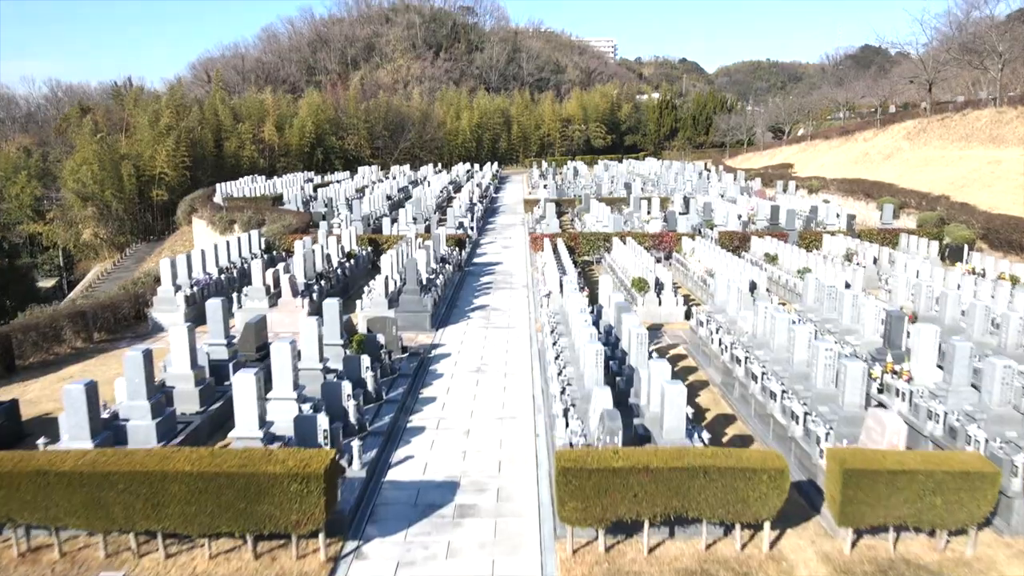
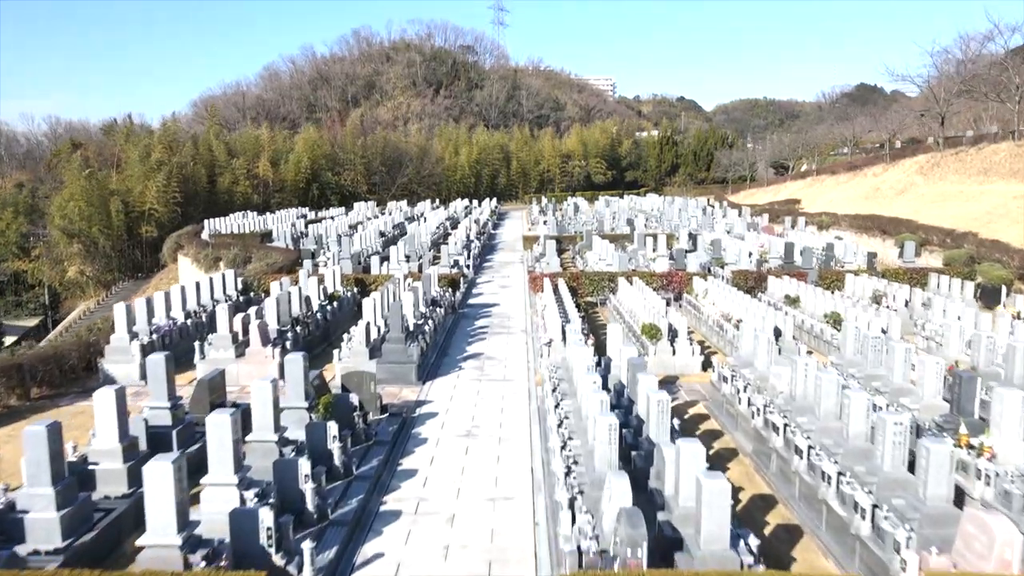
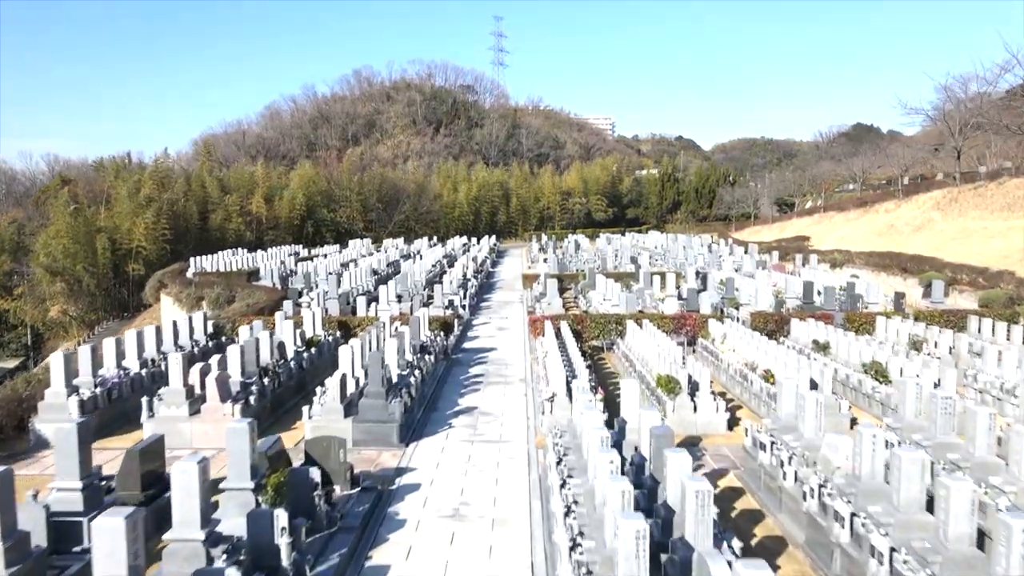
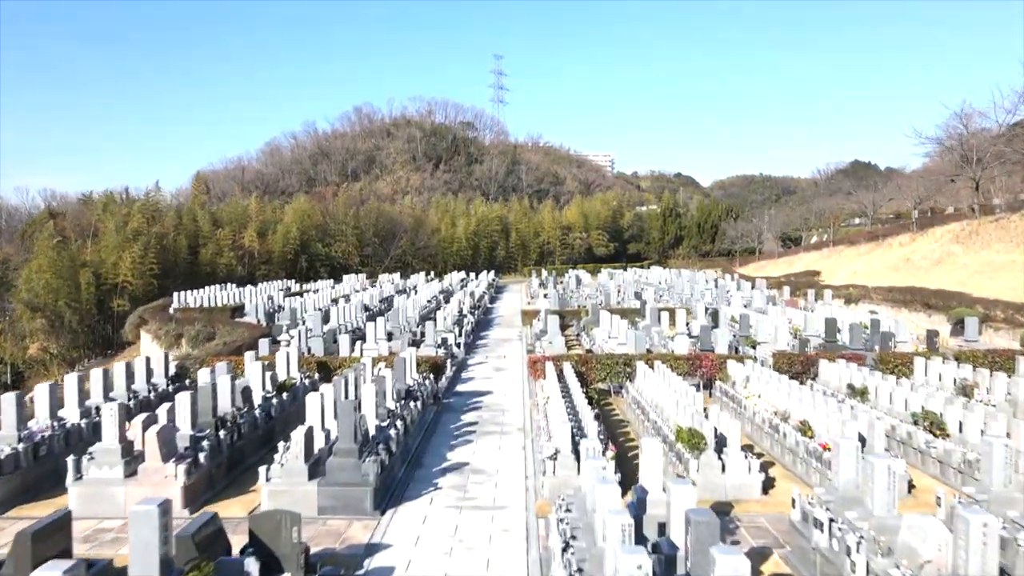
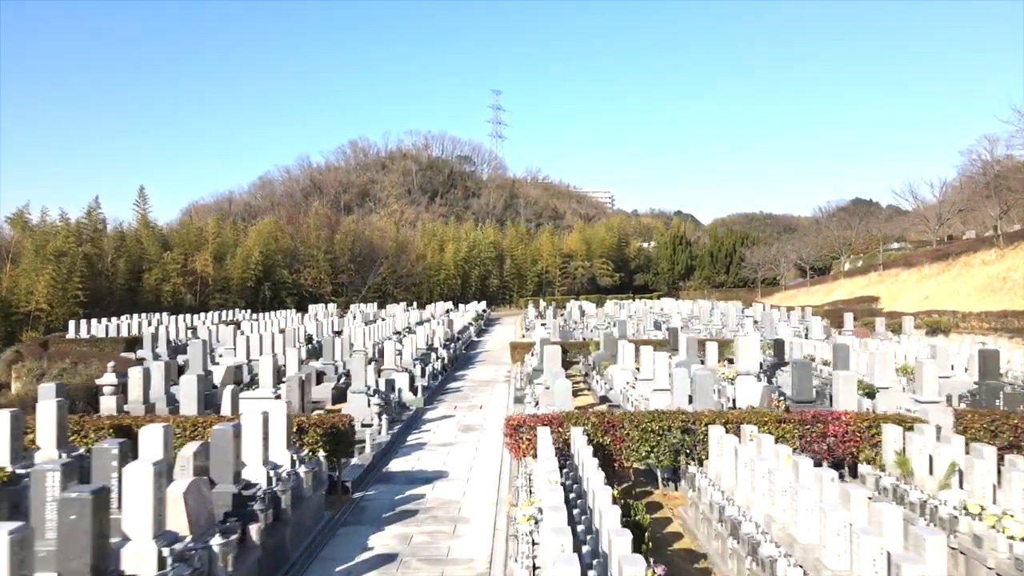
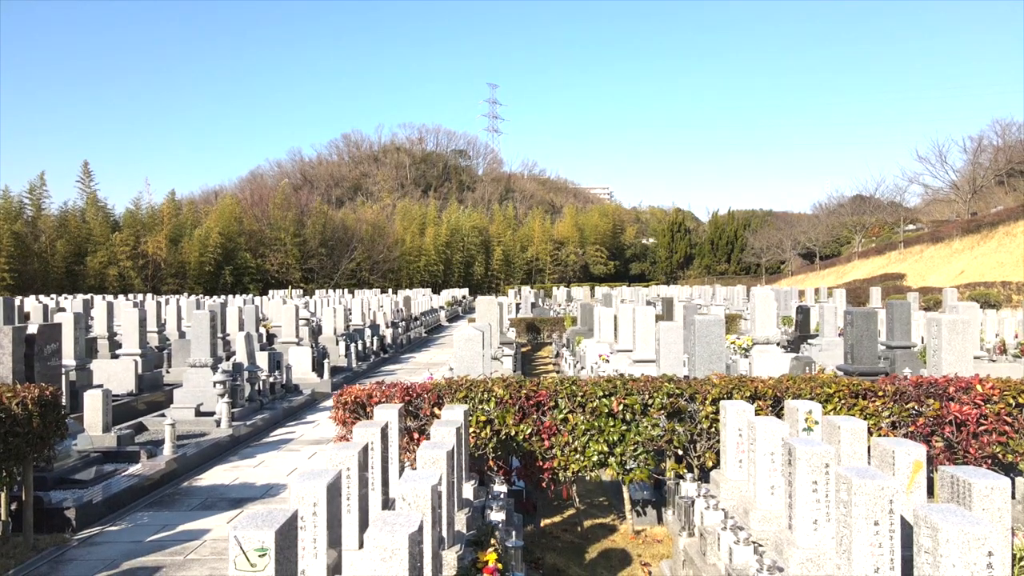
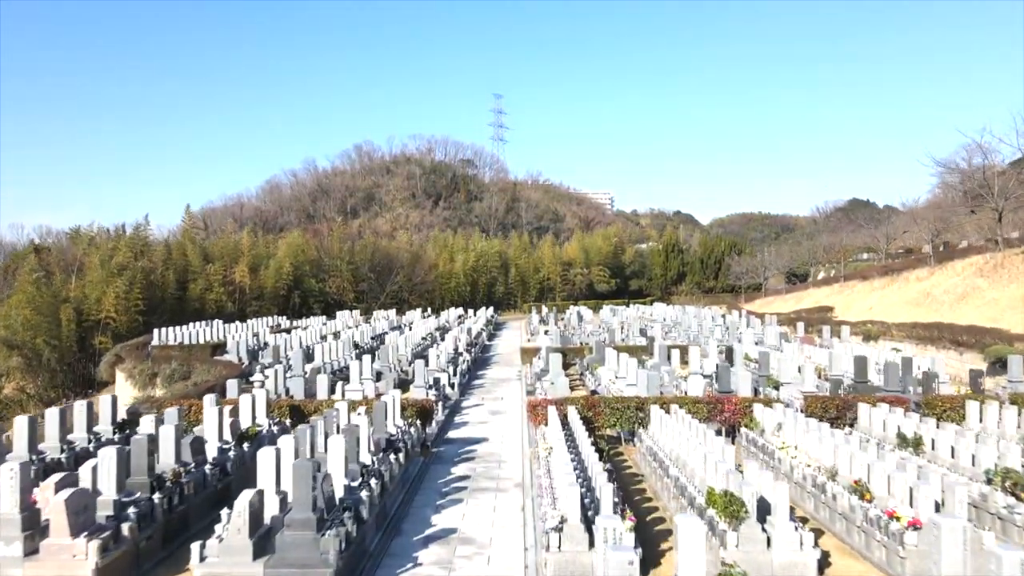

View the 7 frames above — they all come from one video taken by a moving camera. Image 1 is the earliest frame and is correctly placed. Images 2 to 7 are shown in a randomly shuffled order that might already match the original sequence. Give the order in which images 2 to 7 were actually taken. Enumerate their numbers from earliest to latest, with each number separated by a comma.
2, 3, 4, 7, 5, 6
